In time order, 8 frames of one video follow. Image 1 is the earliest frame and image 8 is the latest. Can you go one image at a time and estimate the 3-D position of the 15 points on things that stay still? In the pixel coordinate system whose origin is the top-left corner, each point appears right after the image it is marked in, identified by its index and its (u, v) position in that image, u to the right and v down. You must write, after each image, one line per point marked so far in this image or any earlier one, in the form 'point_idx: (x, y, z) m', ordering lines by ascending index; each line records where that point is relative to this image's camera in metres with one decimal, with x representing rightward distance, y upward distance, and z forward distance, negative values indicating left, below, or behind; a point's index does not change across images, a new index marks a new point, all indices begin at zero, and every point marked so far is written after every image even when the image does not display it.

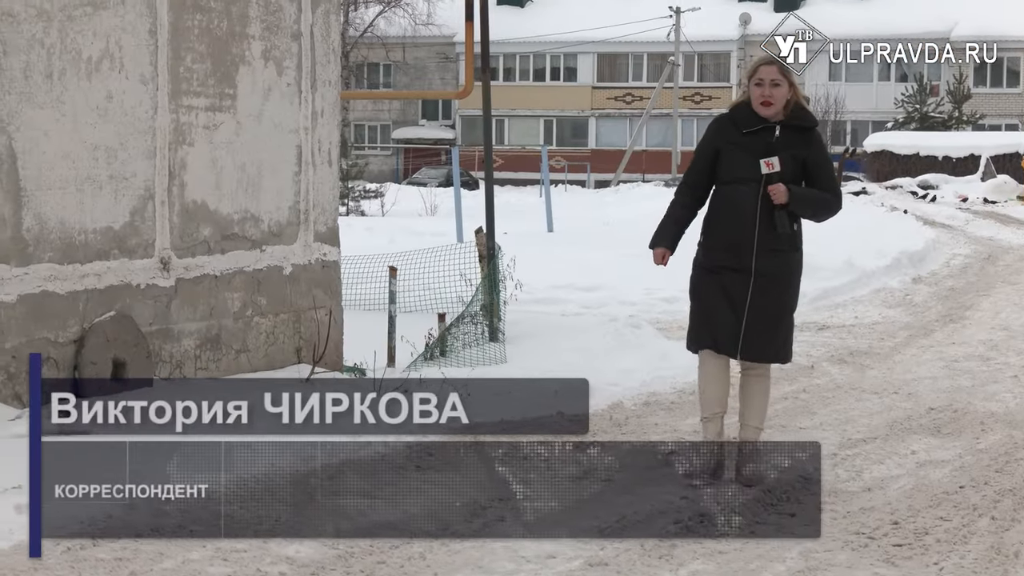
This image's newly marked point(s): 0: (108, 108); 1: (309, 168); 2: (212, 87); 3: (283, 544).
0: (-1.0, +0.4, +6.4) m
1: (-0.6, +0.4, +7.7) m
2: (-0.8, +0.5, +7.0) m
3: (-0.4, -0.5, +4.6) m
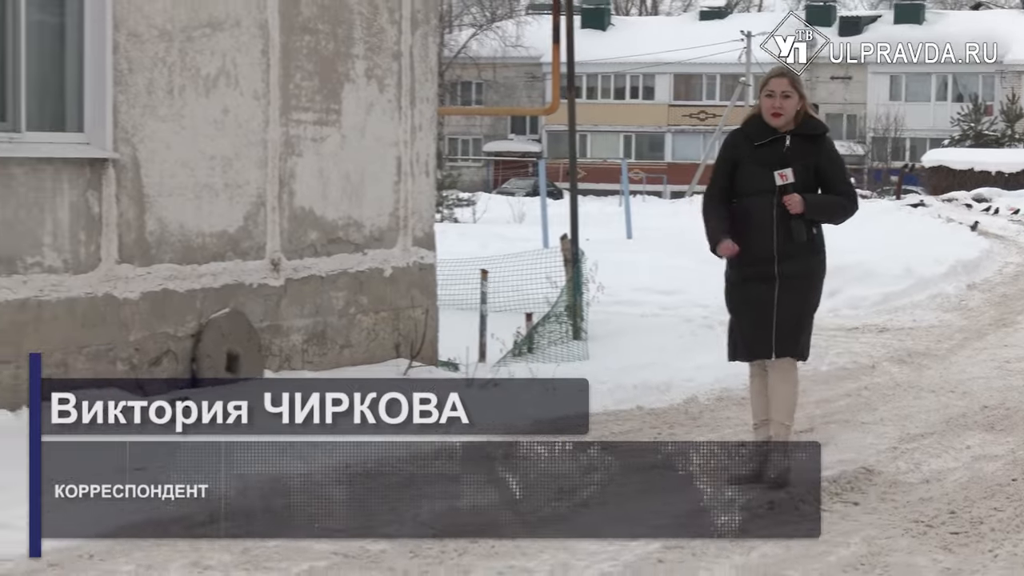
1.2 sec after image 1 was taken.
0: (-0.8, +0.4, +7.0) m
1: (-0.3, +0.3, +8.2) m
2: (-0.6, +0.5, +7.5) m
3: (-0.2, -0.5, +5.1) m
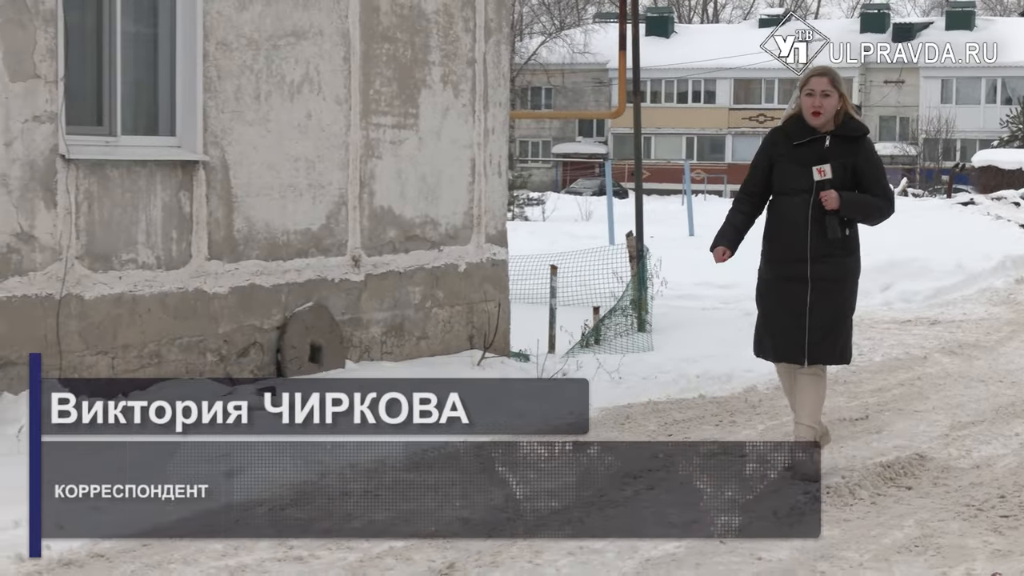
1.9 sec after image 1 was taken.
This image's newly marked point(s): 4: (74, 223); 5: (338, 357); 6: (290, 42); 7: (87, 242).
0: (-0.6, +0.5, +7.3) m
1: (-0.1, +0.4, +8.5) m
2: (-0.4, +0.6, +7.9) m
3: (-0.1, -0.5, +5.4) m
4: (-1.1, +0.2, +6.5) m
5: (-0.5, -0.2, +7.6) m
6: (-0.6, +0.7, +7.2) m
7: (-1.1, +0.1, +6.5) m
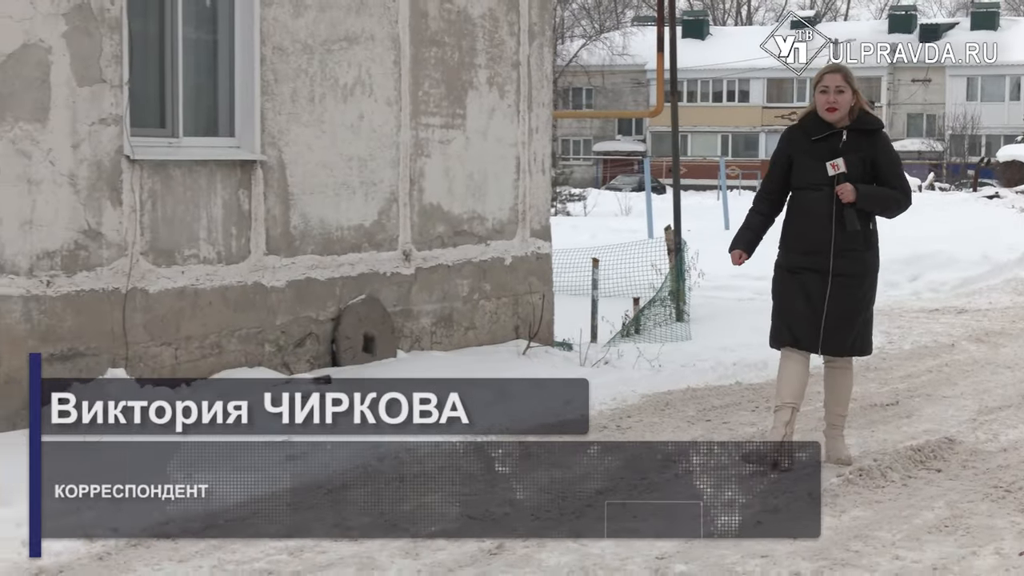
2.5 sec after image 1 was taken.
0: (-0.5, +0.5, +7.6) m
1: (0.0, +0.4, +8.8) m
2: (-0.2, +0.6, +8.2) m
3: (0.0, -0.5, +5.7) m
4: (-1.0, +0.2, +6.8) m
5: (-0.4, -0.2, +7.9) m
6: (-0.5, +0.7, +7.5) m
7: (-1.0, +0.1, +6.8) m
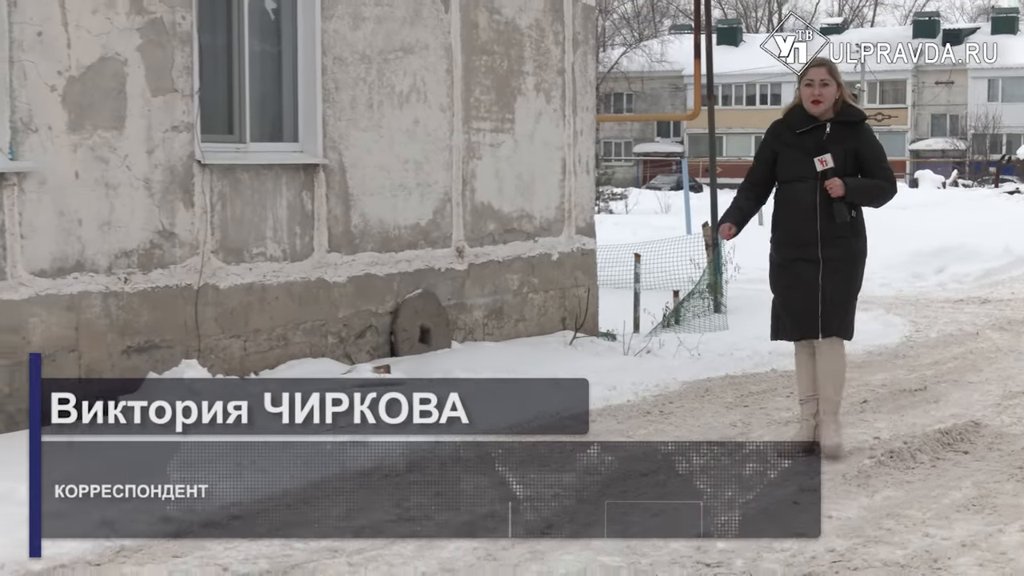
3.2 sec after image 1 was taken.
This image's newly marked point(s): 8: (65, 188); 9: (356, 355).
0: (-0.3, +0.5, +8.1) m
1: (+0.2, +0.4, +9.2) m
2: (-0.1, +0.6, +8.6) m
3: (+0.1, -0.4, +6.1) m
4: (-0.9, +0.2, +7.2) m
5: (-0.2, -0.2, +8.3) m
6: (-0.4, +0.7, +8.0) m
7: (-0.8, +0.1, +7.3) m
8: (-1.2, +0.3, +6.7) m
9: (-0.5, -0.2, +7.9) m
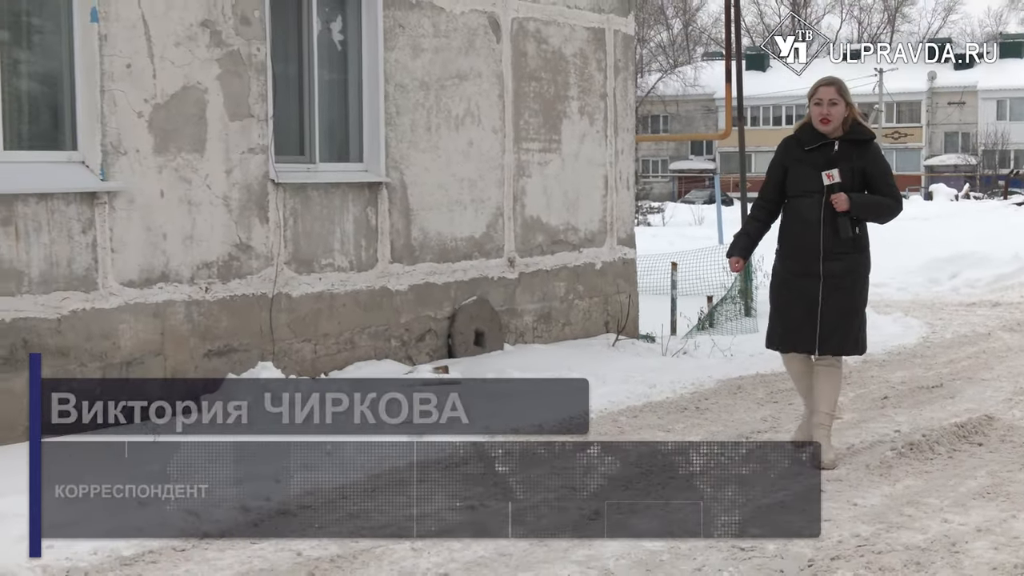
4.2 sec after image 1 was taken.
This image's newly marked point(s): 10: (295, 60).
0: (-0.1, +0.5, +8.7) m
1: (+0.4, +0.4, +9.9) m
2: (+0.1, +0.6, +9.3) m
3: (+0.2, -0.5, +6.8) m
4: (-0.7, +0.2, +7.9) m
5: (-0.1, -0.2, +9.0) m
6: (-0.2, +0.7, +8.6) m
7: (-0.7, +0.1, +8.0) m
8: (-1.0, +0.2, +7.3) m
9: (-0.3, -0.2, +8.6) m
10: (-0.7, +0.7, +8.1) m
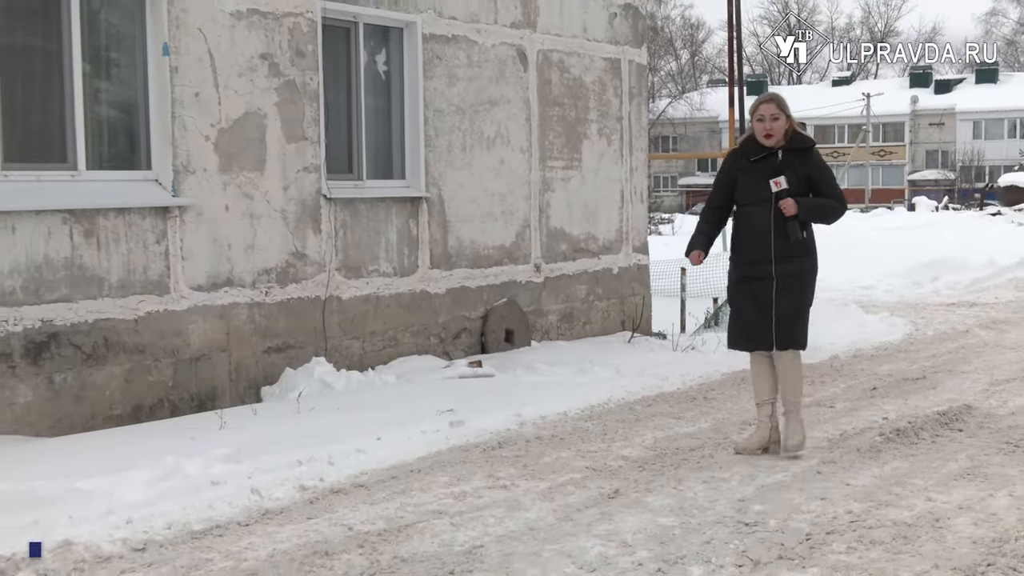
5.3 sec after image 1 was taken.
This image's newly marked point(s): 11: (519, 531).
0: (-0.1, +0.5, +9.7) m
1: (+0.5, +0.4, +10.8) m
2: (+0.2, +0.6, +10.2) m
3: (+0.3, -0.5, +7.7) m
4: (-0.6, +0.1, +8.8) m
5: (0.0, -0.2, +9.9) m
6: (-0.1, +0.7, +9.6) m
7: (-0.6, +0.1, +8.9) m
8: (-1.0, +0.2, +8.3) m
9: (-0.2, -0.2, +9.5) m
10: (-0.6, +0.7, +9.1) m
11: (0.0, -0.6, +6.6) m
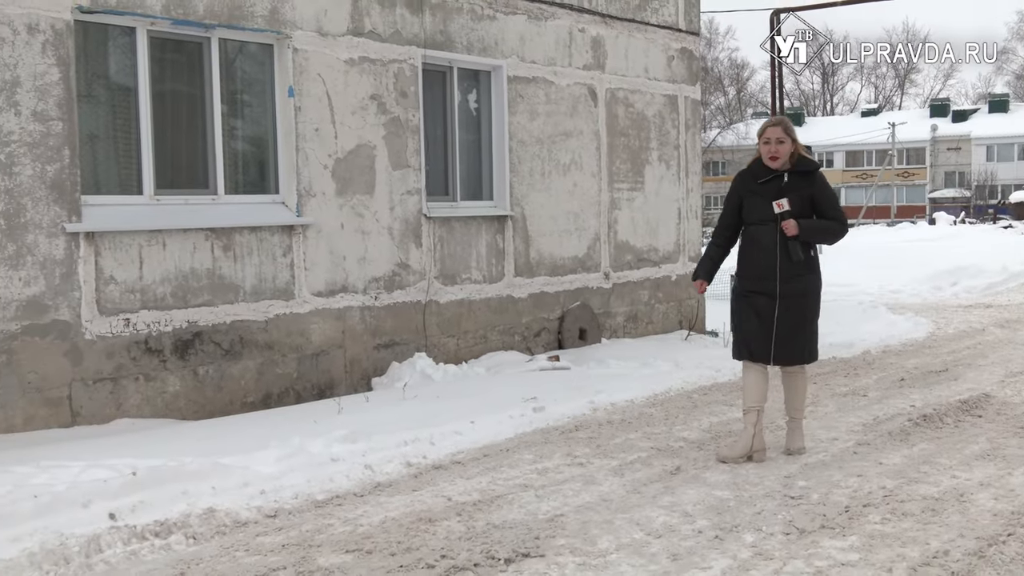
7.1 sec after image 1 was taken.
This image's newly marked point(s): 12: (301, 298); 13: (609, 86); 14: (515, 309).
0: (+0.3, +0.4, +11.1) m
1: (+0.9, +0.3, +12.3) m
2: (+0.6, +0.5, +11.7) m
3: (+0.6, -0.5, +9.2) m
4: (-0.3, +0.1, +10.3) m
5: (+0.4, -0.2, +11.4) m
6: (+0.2, +0.7, +11.0) m
7: (-0.3, +0.1, +10.4) m
8: (-0.7, +0.2, +9.8) m
9: (+0.1, -0.3, +11.0) m
10: (-0.3, +0.7, +10.6) m
11: (+0.2, -0.6, +8.1) m
12: (-0.8, 0.0, +9.6) m
13: (+0.5, +0.9, +11.8) m
14: (0.0, -0.1, +10.8) m
